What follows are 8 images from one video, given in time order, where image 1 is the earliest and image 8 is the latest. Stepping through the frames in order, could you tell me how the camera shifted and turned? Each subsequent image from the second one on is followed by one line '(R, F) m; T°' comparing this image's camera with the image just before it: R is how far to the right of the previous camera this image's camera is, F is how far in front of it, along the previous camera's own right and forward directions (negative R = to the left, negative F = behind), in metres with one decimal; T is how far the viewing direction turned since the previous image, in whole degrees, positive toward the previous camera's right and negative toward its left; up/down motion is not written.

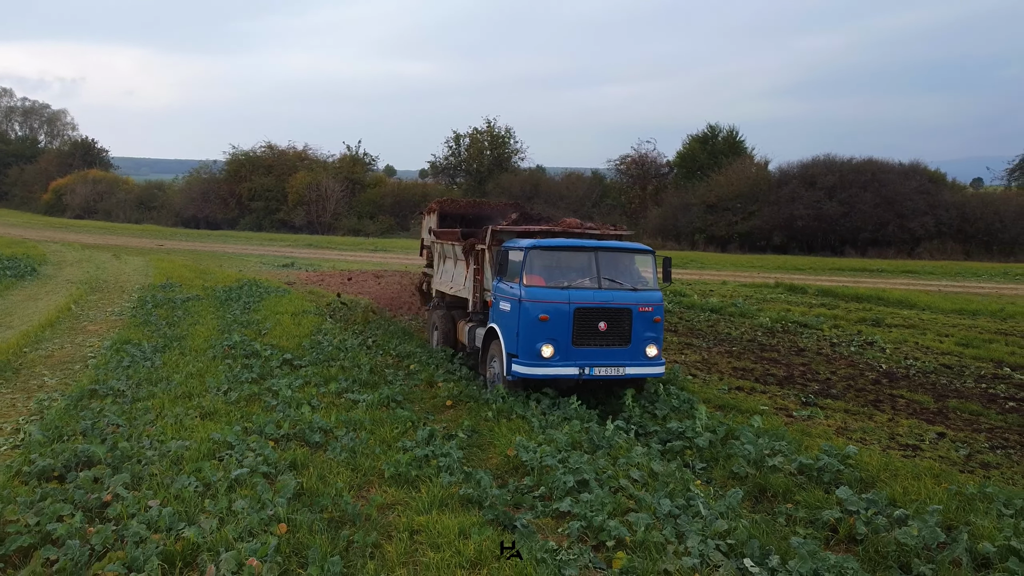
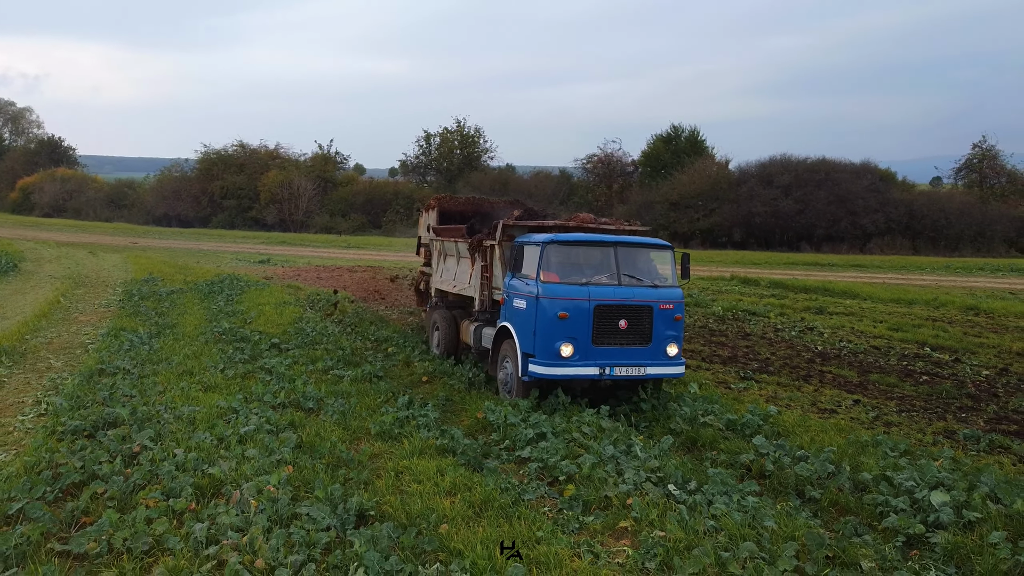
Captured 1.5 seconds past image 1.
(0.0, -1.0) m; +2°
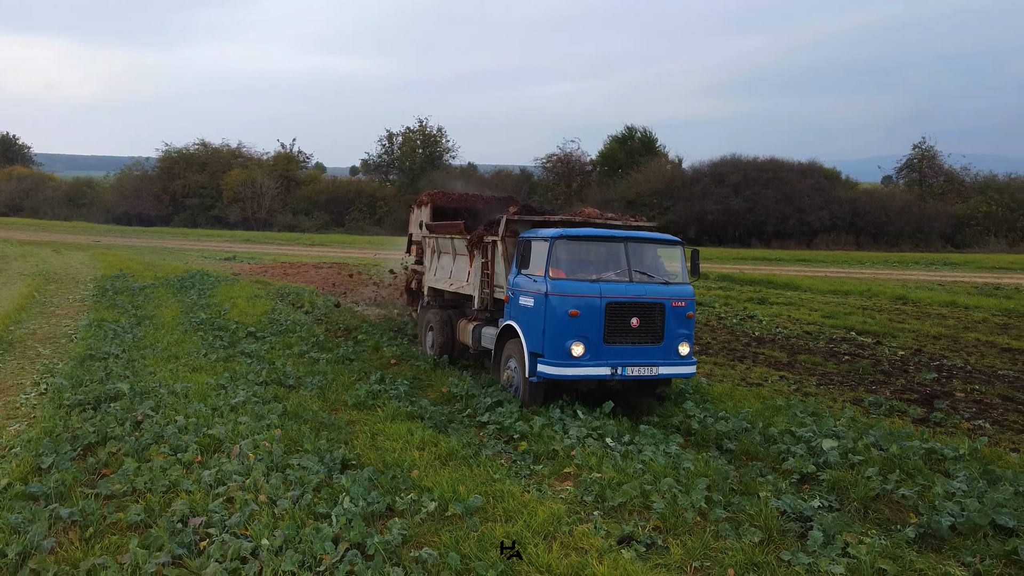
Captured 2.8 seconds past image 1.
(0.0, -0.9) m; +3°
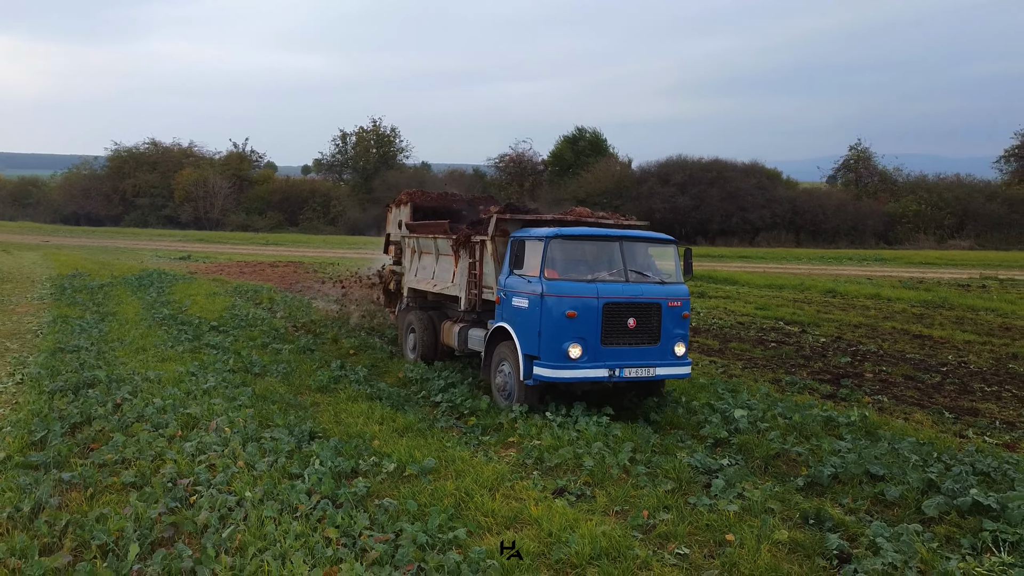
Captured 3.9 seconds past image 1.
(0.0, -0.8) m; +3°
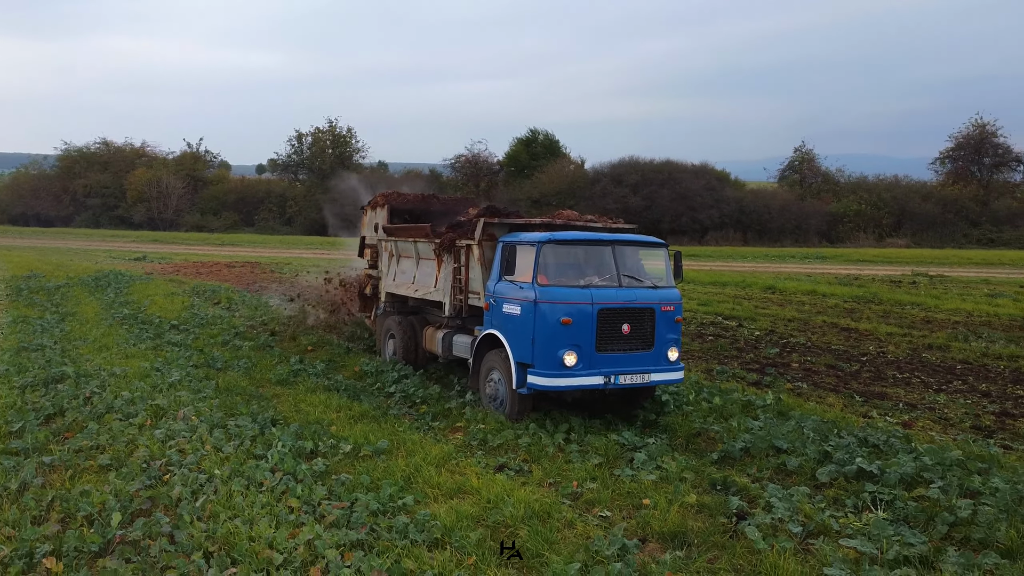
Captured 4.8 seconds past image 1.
(+0.1, -0.7) m; +3°
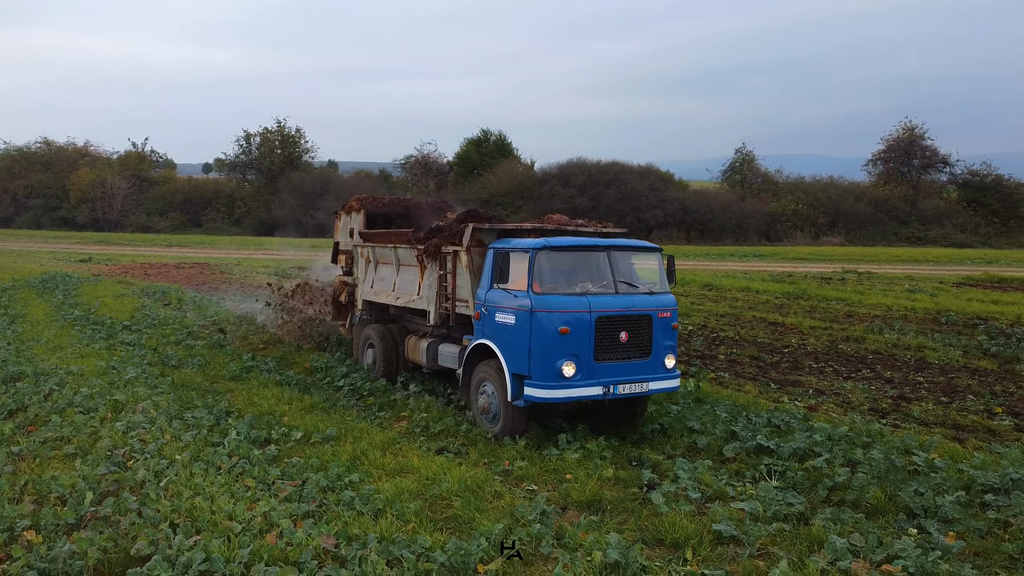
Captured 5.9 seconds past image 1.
(+0.1, -0.7) m; +3°
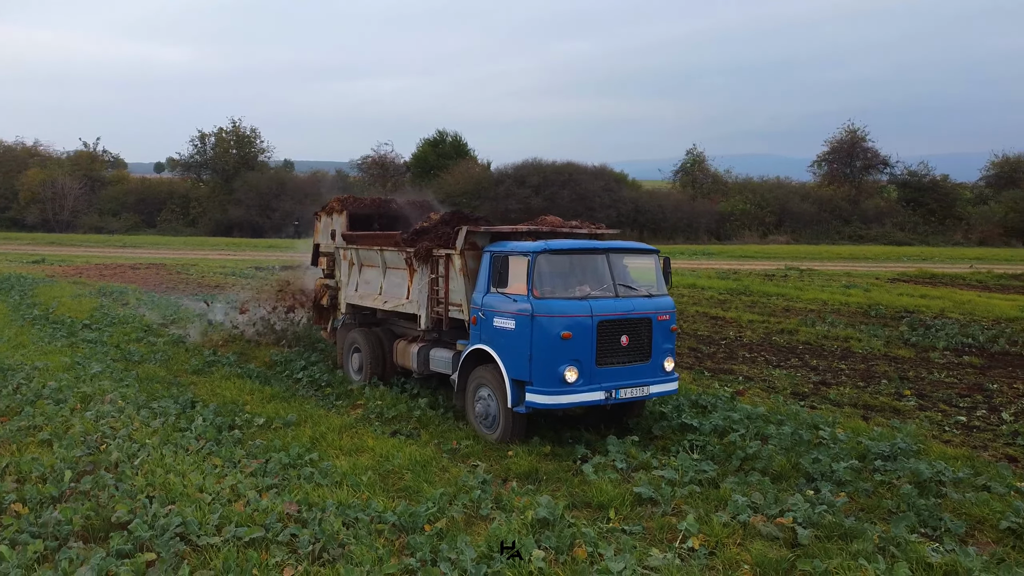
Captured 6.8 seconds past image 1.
(+0.1, -0.6) m; +3°
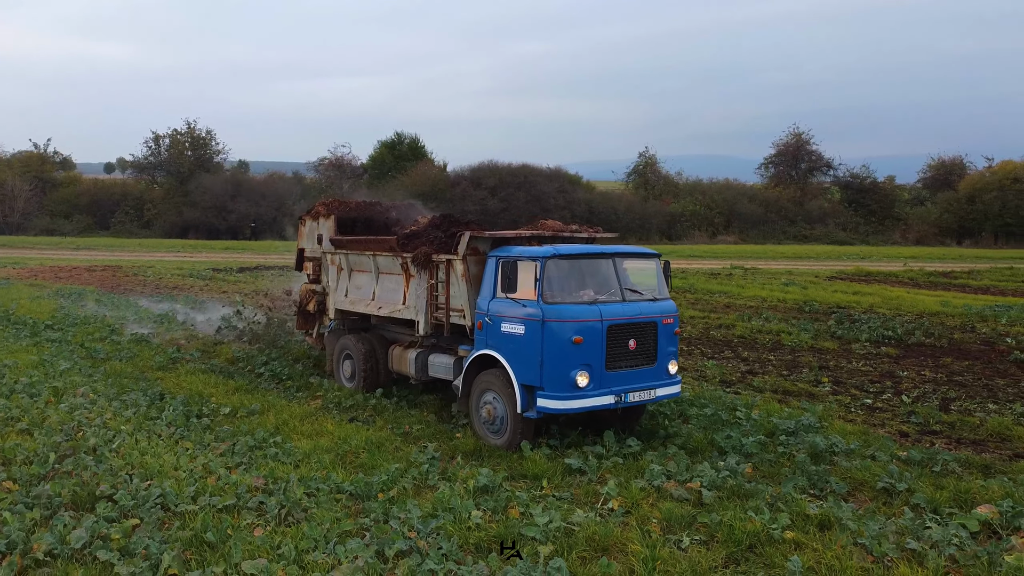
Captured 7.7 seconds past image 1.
(+0.1, -0.7) m; +3°
